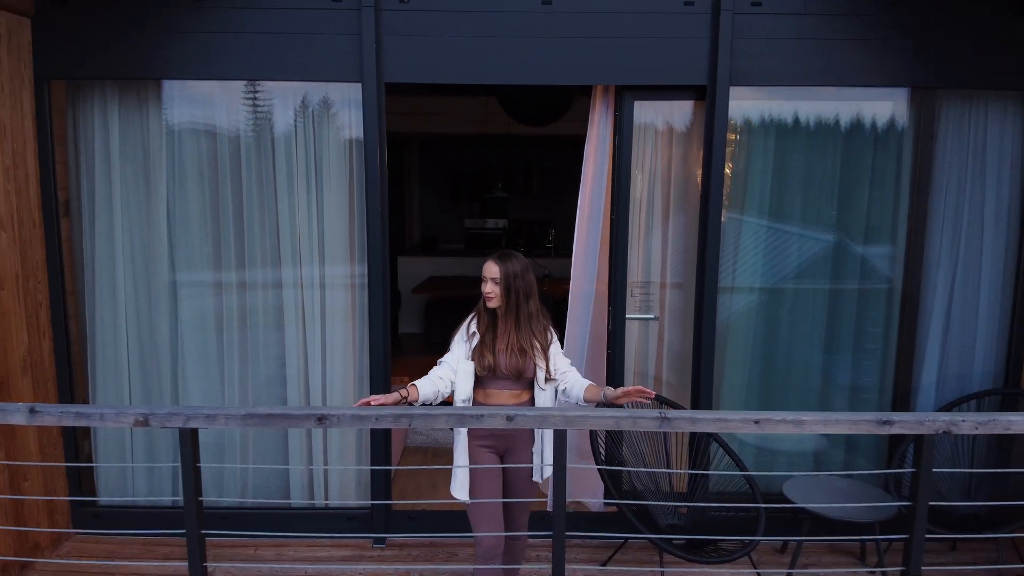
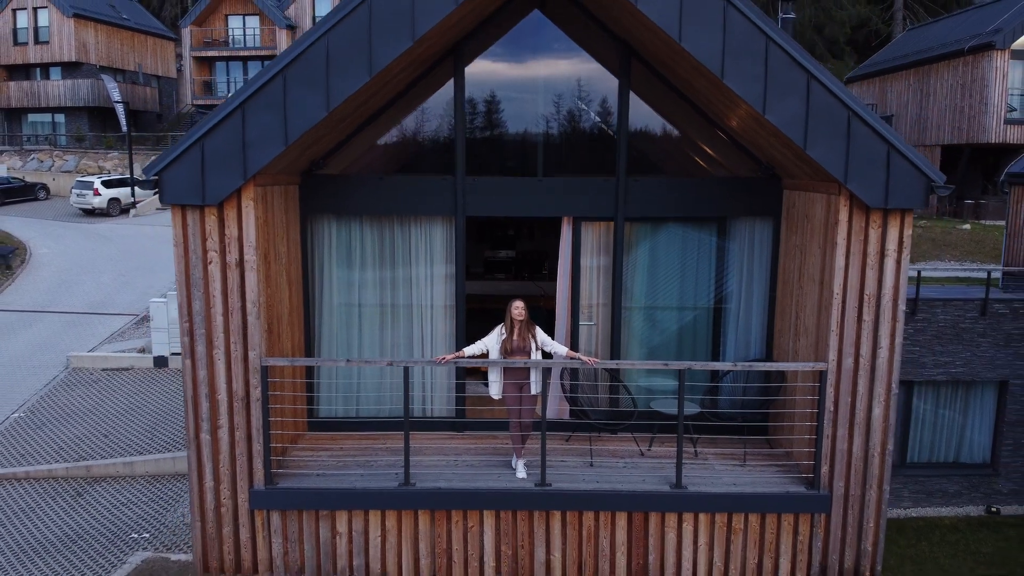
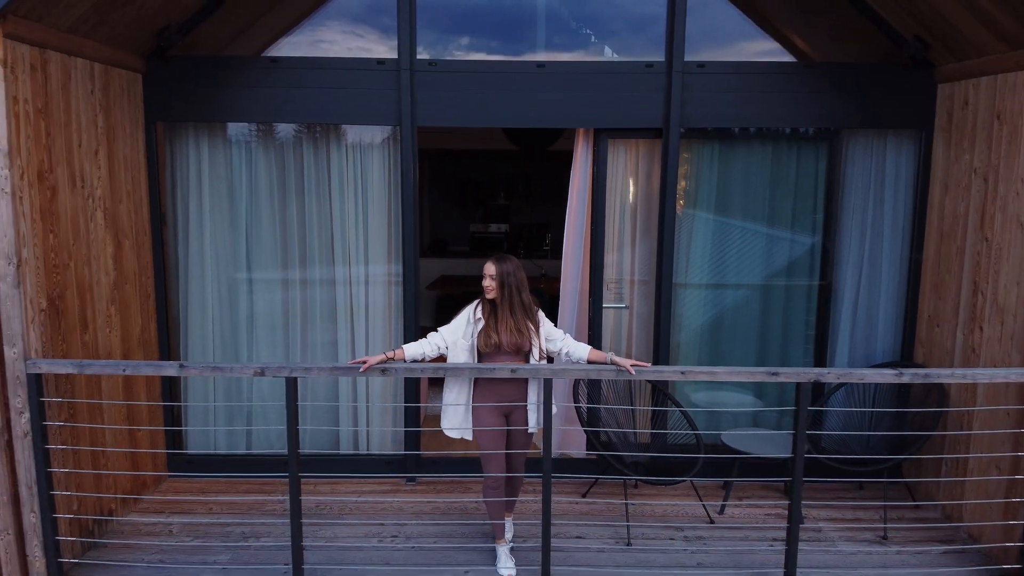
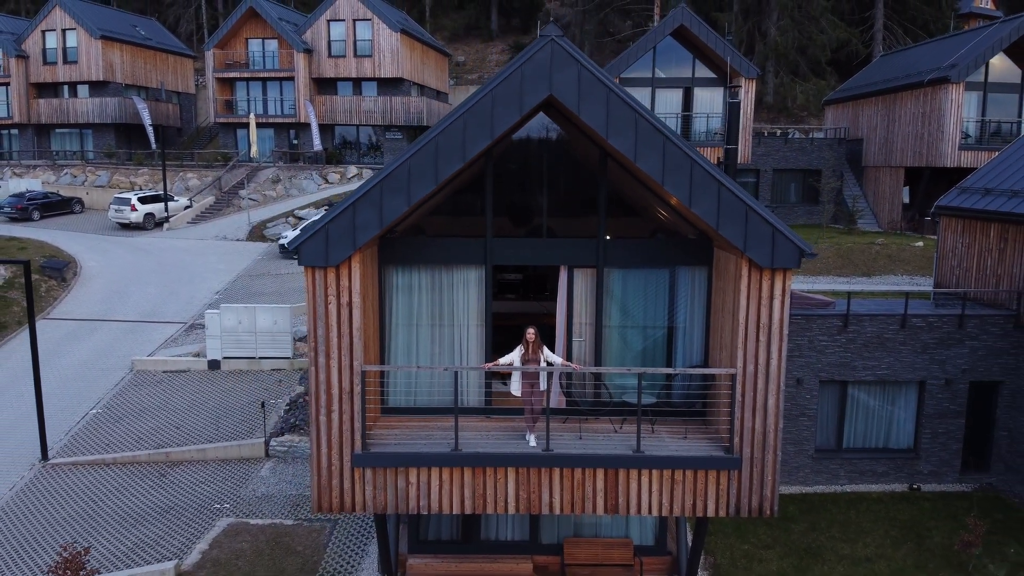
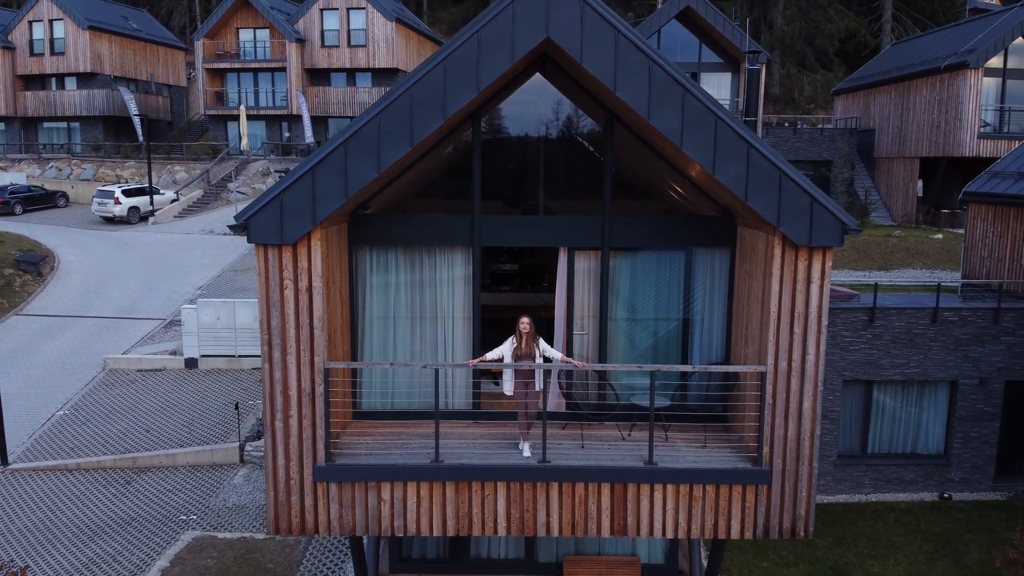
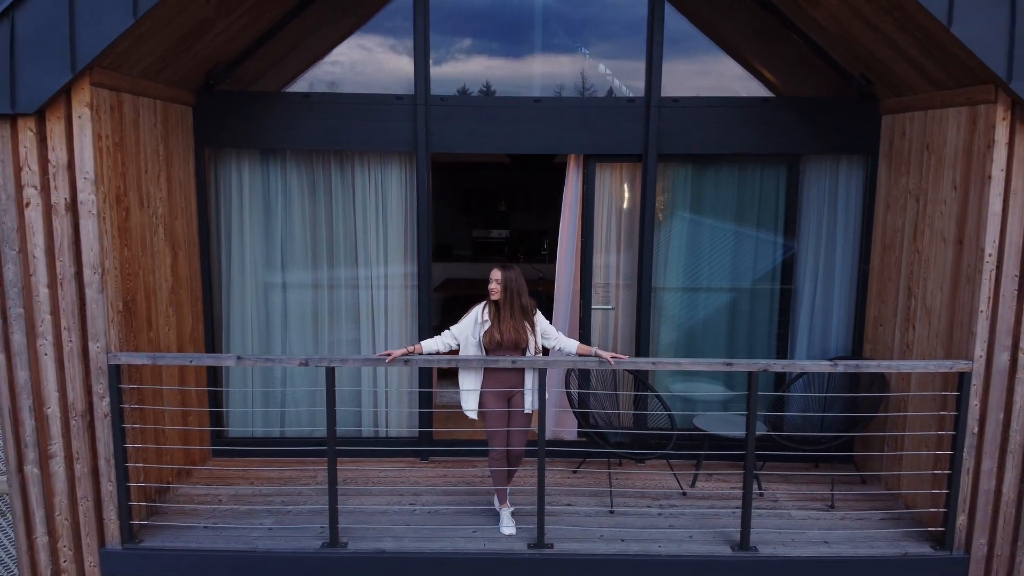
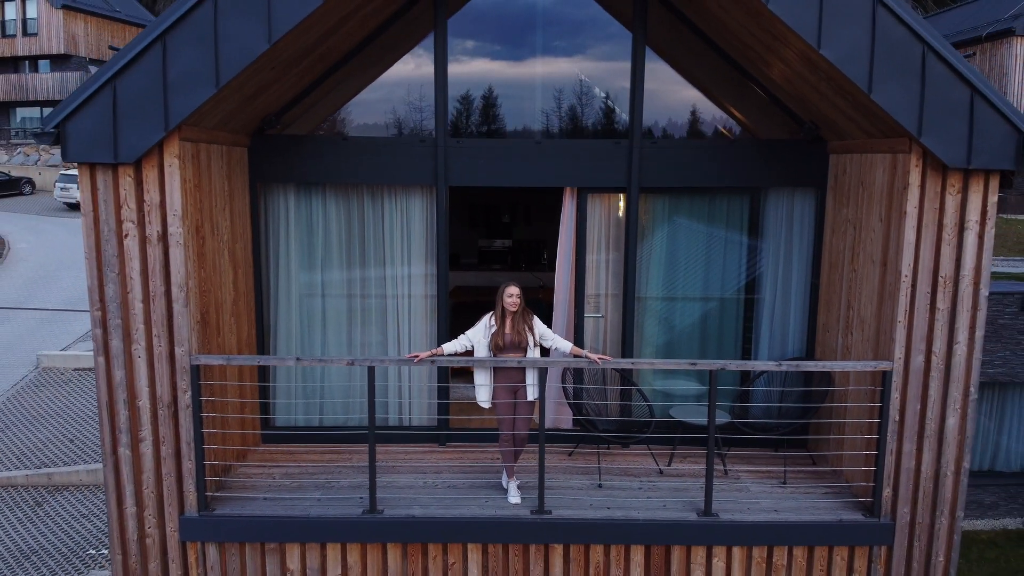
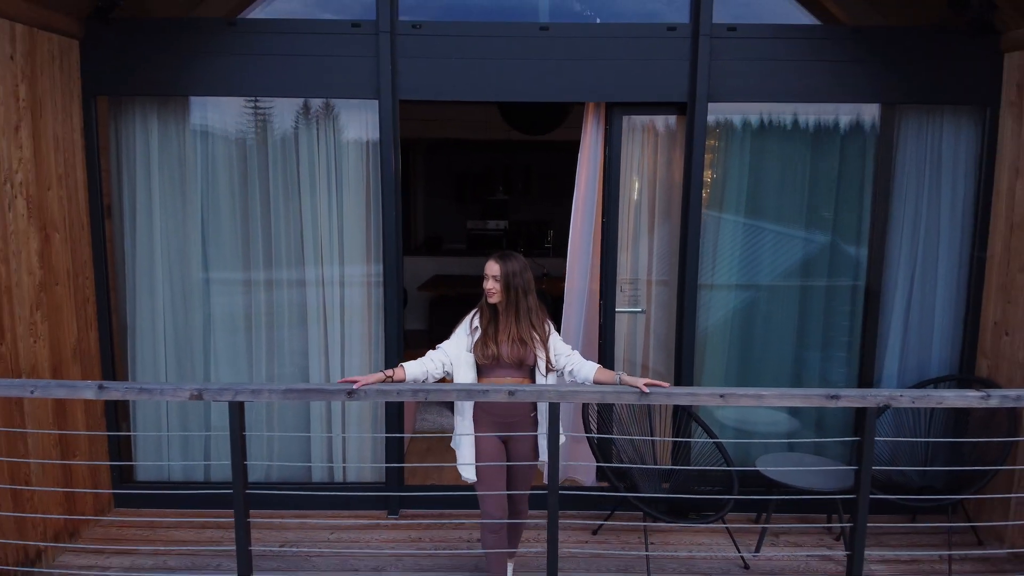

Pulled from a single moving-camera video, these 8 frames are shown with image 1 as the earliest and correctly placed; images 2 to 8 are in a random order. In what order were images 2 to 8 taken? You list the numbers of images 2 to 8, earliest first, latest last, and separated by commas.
8, 3, 6, 7, 2, 5, 4
